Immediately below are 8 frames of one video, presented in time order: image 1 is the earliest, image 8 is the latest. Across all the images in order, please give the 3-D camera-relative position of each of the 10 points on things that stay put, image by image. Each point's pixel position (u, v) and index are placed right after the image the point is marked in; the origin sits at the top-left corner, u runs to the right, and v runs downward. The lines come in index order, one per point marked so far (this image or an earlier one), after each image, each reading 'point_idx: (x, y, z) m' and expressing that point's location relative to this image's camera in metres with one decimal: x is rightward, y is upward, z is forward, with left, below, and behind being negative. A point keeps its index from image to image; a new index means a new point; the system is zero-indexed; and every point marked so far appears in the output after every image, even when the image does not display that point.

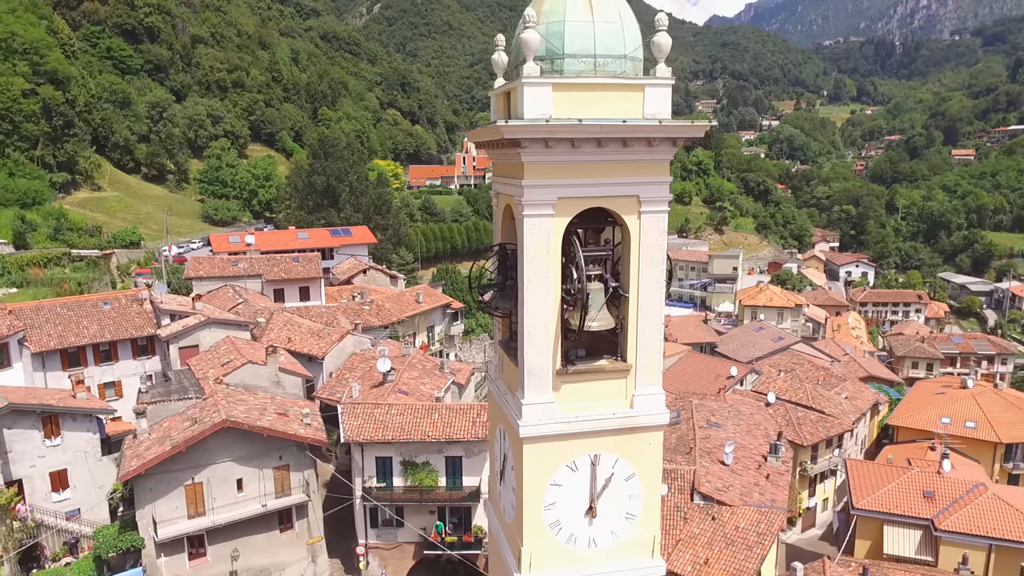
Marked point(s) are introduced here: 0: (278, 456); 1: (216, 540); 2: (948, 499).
0: (-5.3, -3.8, +15.3) m
1: (-6.5, -5.5, +14.9) m
2: (+11.3, -5.5, +17.8) m
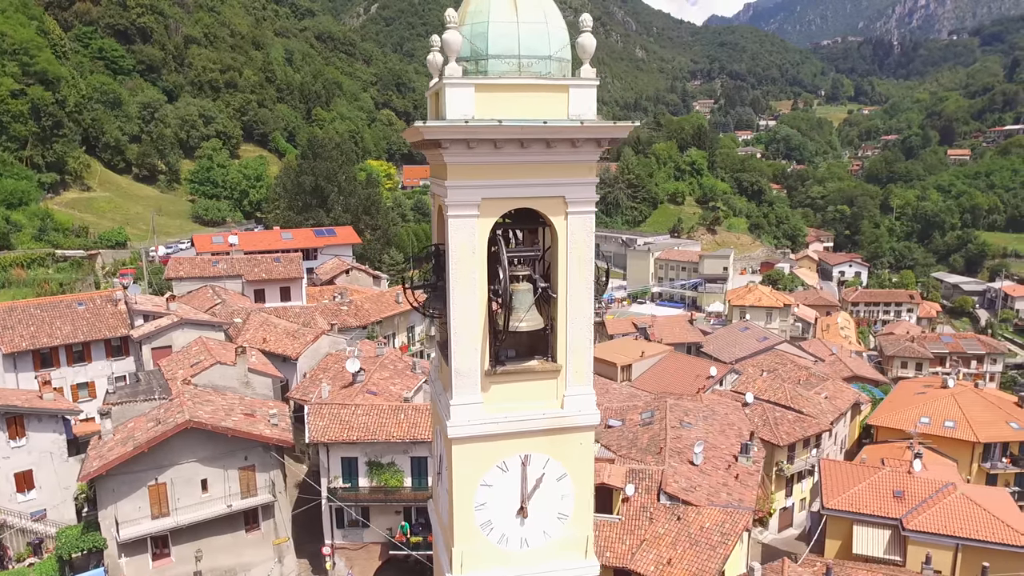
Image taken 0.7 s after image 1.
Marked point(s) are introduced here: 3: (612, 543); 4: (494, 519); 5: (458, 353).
0: (-6.0, -3.8, +15.3) m
1: (-7.3, -5.5, +14.9) m
2: (+10.5, -5.5, +17.8) m
3: (+2.2, -5.6, +15.1) m
4: (-0.2, -2.6, +7.7) m
5: (-0.6, -0.7, +7.2) m
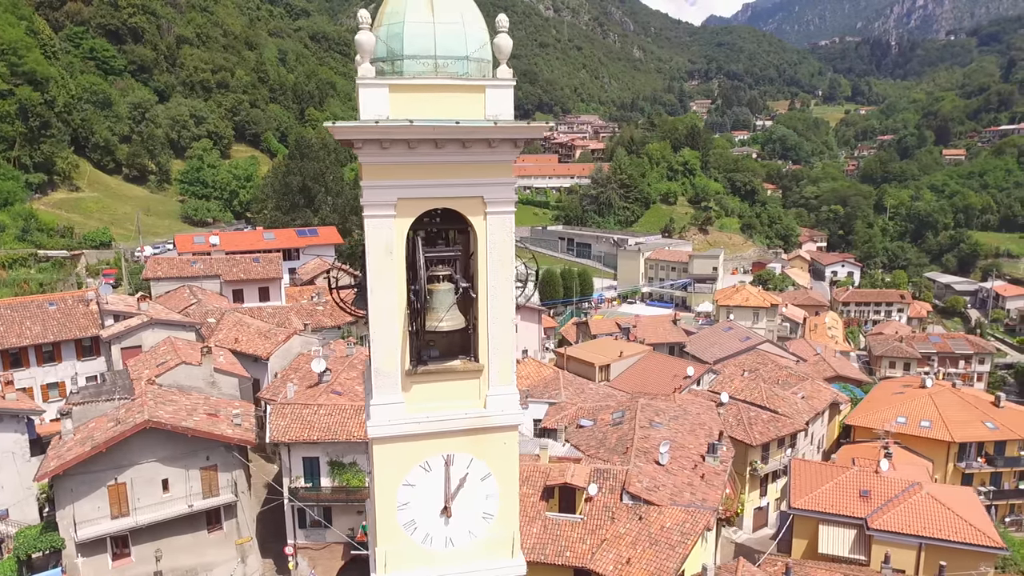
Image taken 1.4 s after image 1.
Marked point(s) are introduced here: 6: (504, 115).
0: (-6.9, -3.8, +15.4) m
1: (-8.1, -5.5, +14.9) m
2: (+9.6, -5.5, +17.8) m
3: (+1.4, -5.6, +15.1) m
4: (-1.1, -2.6, +7.7) m
5: (-1.4, -0.7, +7.3) m
6: (-0.1, +1.8, +7.1) m
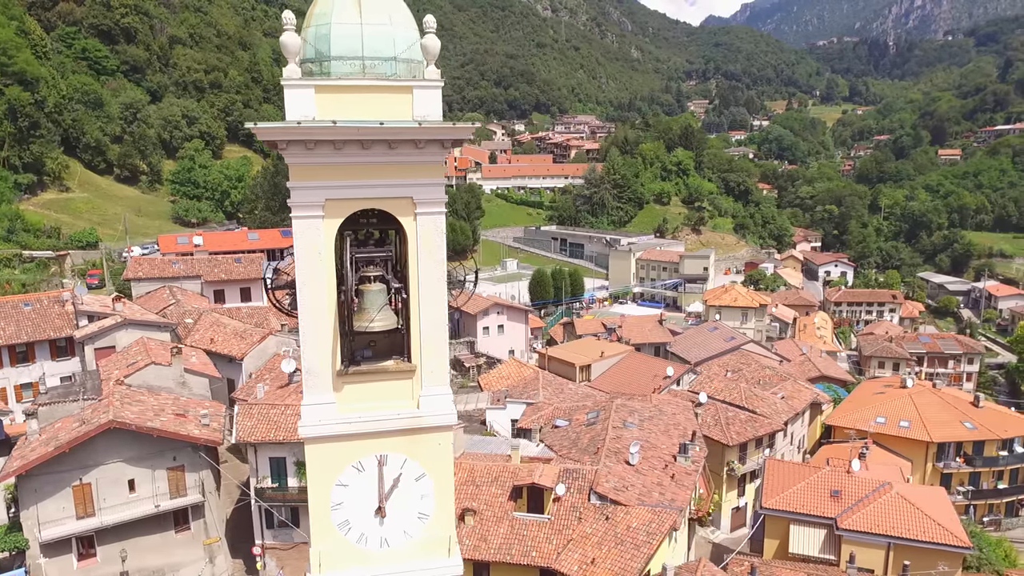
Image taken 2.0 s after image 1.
0: (-7.7, -3.8, +15.4) m
1: (-8.9, -5.5, +14.9) m
2: (+8.9, -5.5, +17.8) m
3: (+0.6, -5.6, +15.1) m
4: (-1.8, -2.6, +7.7) m
5: (-2.2, -0.7, +7.3) m
6: (-0.8, +1.8, +7.1) m
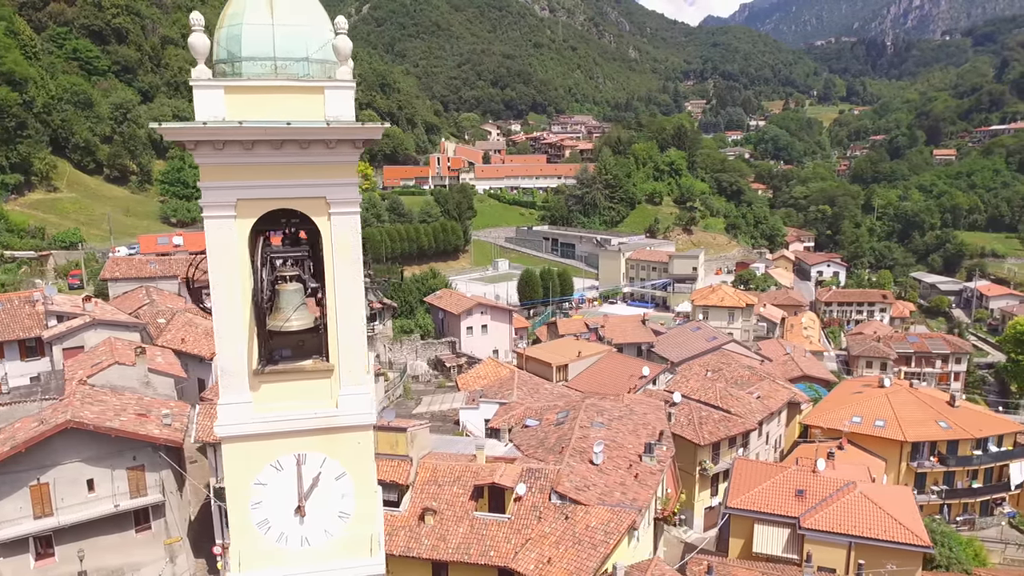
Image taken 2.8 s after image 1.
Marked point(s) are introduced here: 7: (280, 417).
0: (-8.6, -3.8, +15.4) m
1: (-9.8, -5.5, +14.9) m
2: (+8.0, -5.5, +17.9) m
3: (-0.3, -5.6, +15.1) m
4: (-2.7, -2.6, +7.7) m
5: (-3.1, -0.7, +7.3) m
6: (-1.7, +1.8, +7.1) m
7: (-2.5, -1.4, +7.5) m
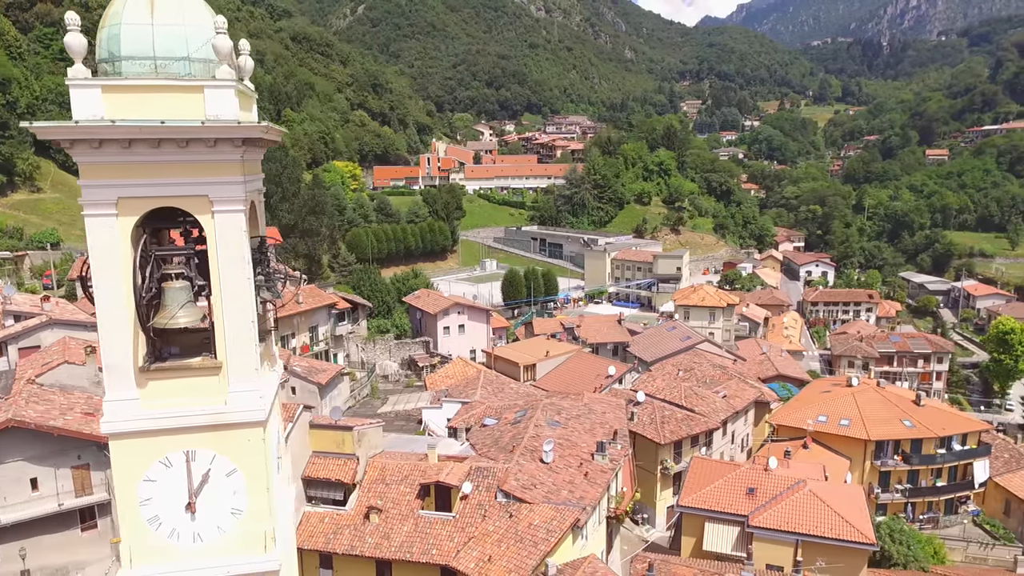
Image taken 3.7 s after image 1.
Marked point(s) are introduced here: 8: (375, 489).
0: (-9.8, -3.8, +15.4) m
1: (-11.1, -5.5, +15.0) m
2: (+6.7, -5.4, +17.9) m
3: (-1.6, -5.6, +15.2) m
4: (-4.0, -2.6, +7.8) m
5: (-4.3, -0.7, +7.3) m
6: (-3.0, +1.8, +7.2) m
7: (-3.8, -1.4, +7.5) m
8: (-3.3, -4.8, +16.5) m
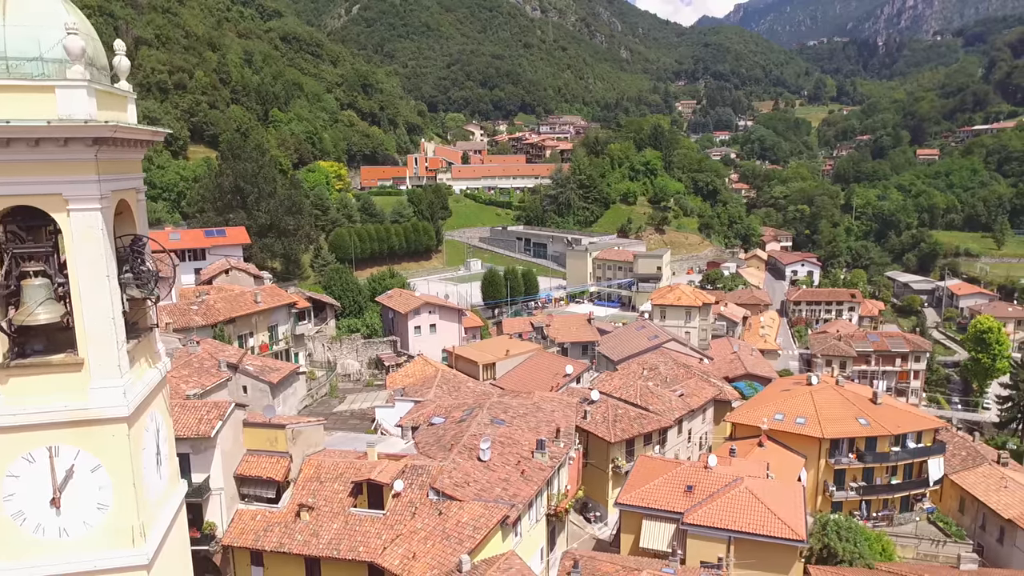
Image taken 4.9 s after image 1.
0: (-11.5, -3.8, +15.5) m
1: (-12.7, -5.5, +15.0) m
2: (+5.1, -5.4, +18.0) m
3: (-3.2, -5.6, +15.3) m
4: (-5.6, -2.5, +7.9) m
5: (-5.9, -0.6, +7.4) m
6: (-4.6, +1.8, +7.3) m
7: (-5.4, -1.4, +7.6) m
8: (-4.9, -4.8, +16.5) m
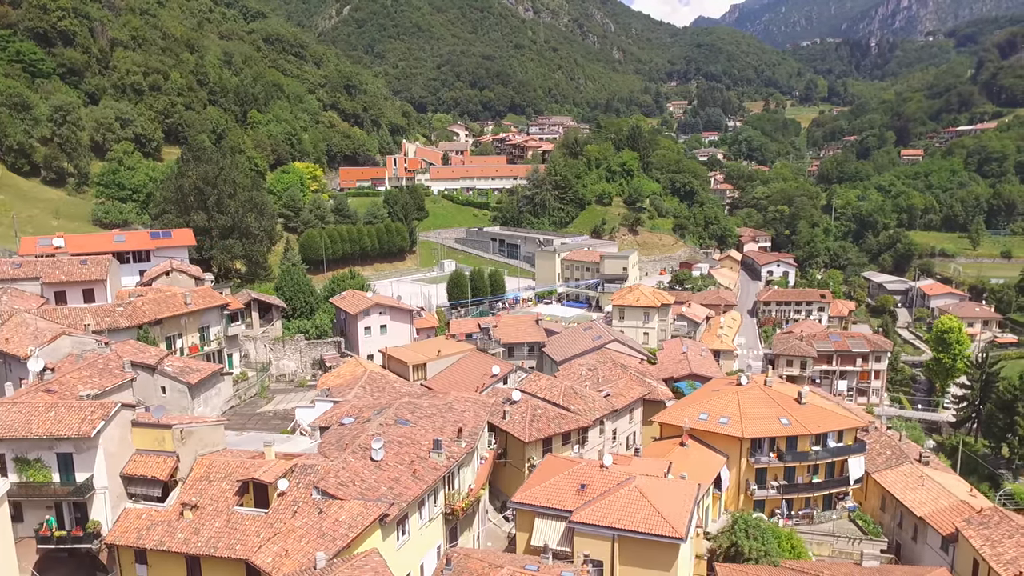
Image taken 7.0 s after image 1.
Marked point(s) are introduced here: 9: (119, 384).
0: (-14.3, -3.8, +15.7) m
1: (-15.5, -5.5, +15.3) m
2: (+2.3, -5.5, +18.3) m
3: (-6.0, -5.6, +15.5) m
4: (-8.4, -2.6, +8.1) m
5: (-8.7, -0.7, +7.7) m
6: (-7.4, +1.8, +7.5) m
7: (-8.2, -1.4, +7.9) m
8: (-7.7, -4.8, +16.8) m
9: (-11.1, -2.7, +19.3) m
